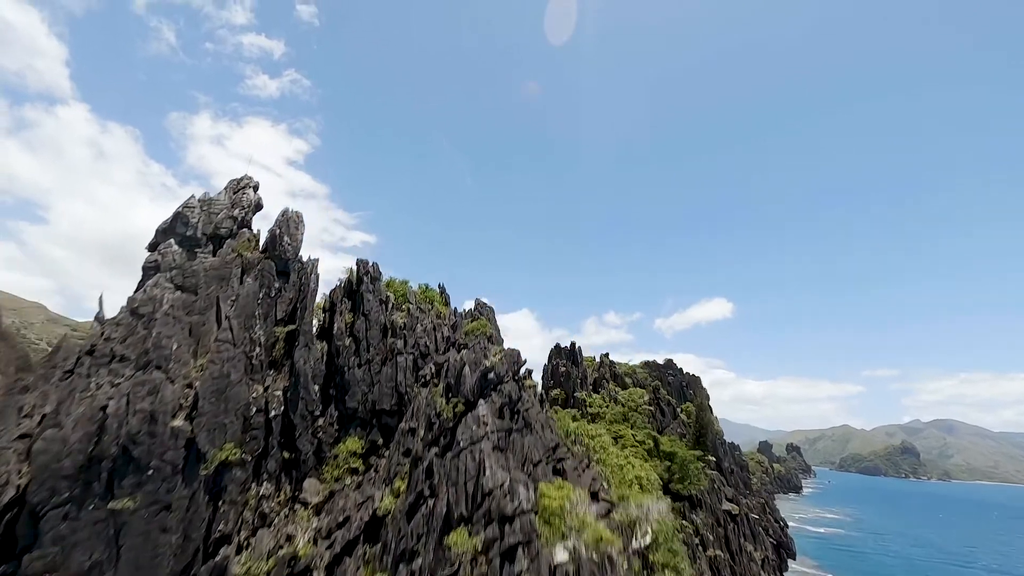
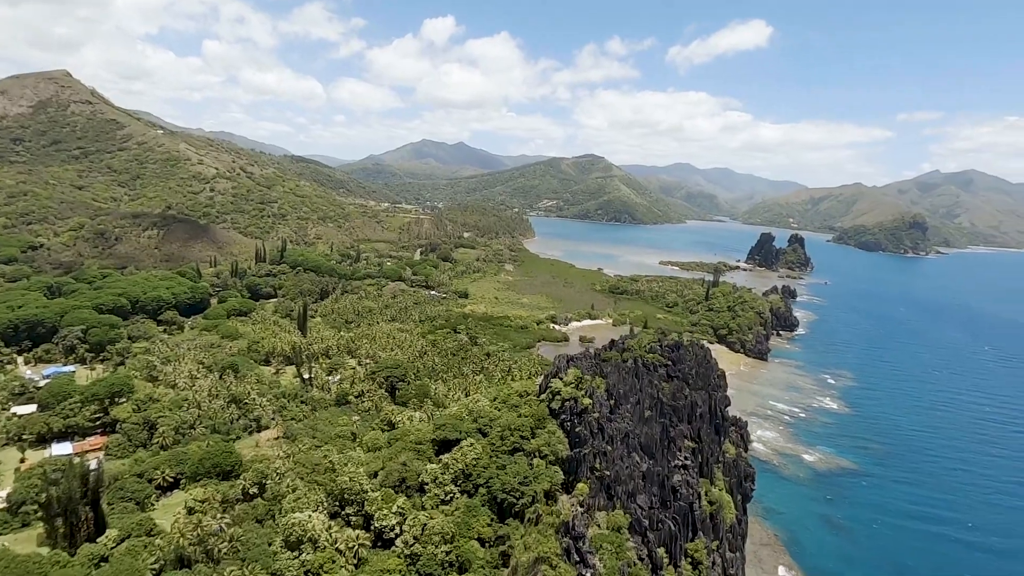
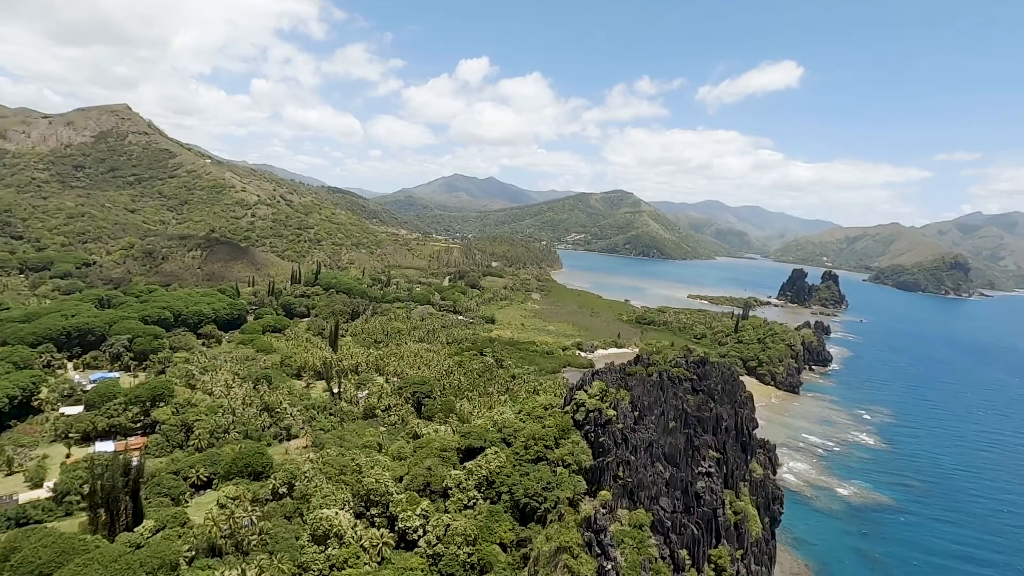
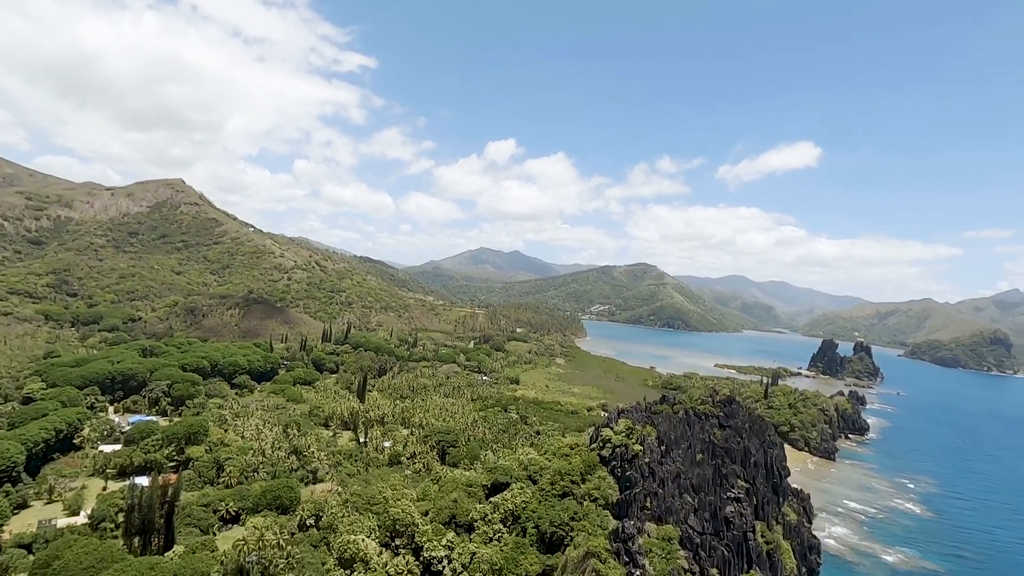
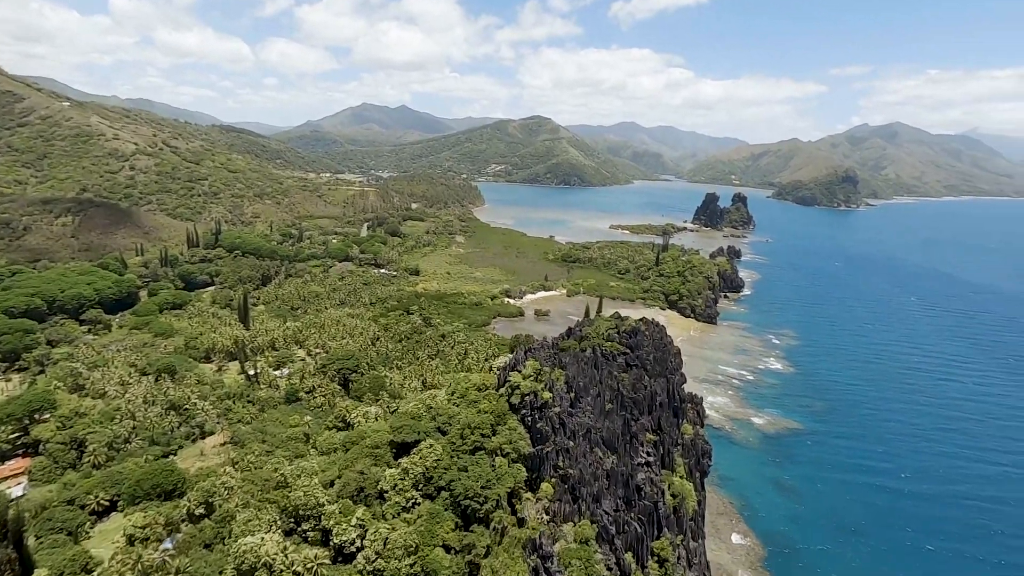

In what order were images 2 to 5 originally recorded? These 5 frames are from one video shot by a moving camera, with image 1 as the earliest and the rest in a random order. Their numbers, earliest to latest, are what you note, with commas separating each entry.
4, 3, 2, 5
